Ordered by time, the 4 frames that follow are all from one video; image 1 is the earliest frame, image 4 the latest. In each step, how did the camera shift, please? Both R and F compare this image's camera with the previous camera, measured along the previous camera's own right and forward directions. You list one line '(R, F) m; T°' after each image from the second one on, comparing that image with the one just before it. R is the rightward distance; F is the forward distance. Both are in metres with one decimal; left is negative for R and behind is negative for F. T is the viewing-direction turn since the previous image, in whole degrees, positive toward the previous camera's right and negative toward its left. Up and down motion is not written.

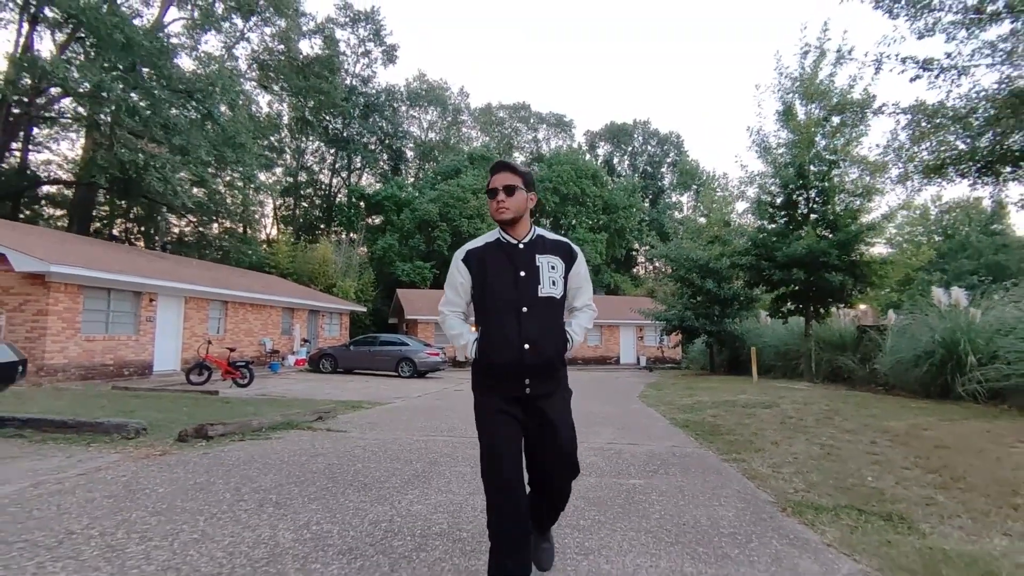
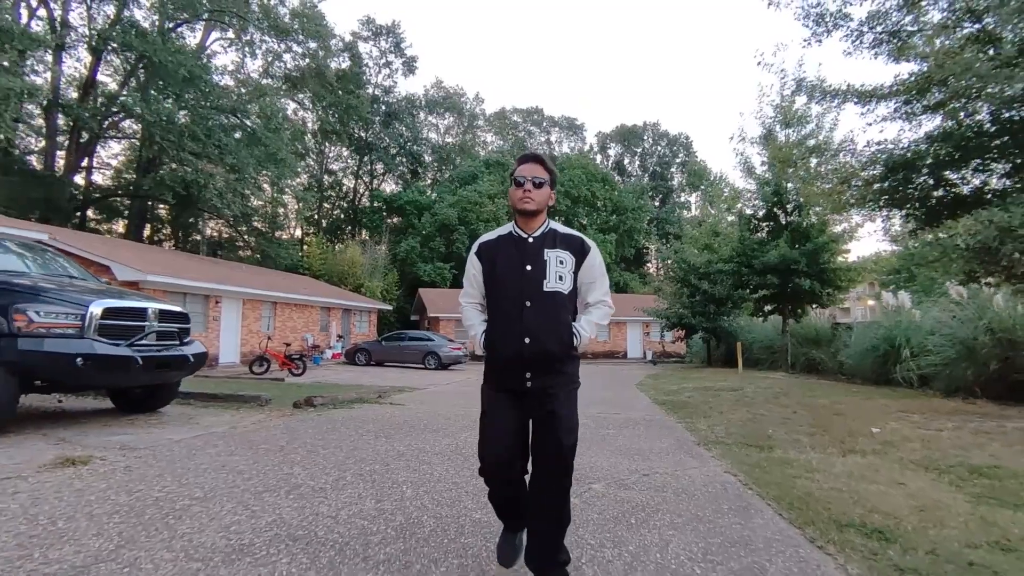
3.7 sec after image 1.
(0.0, -2.6) m; -1°
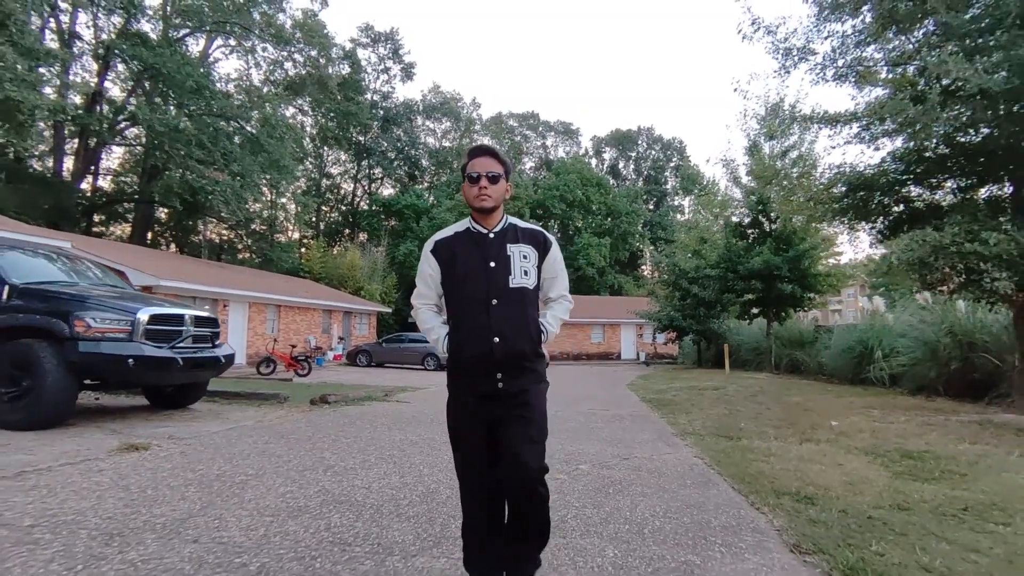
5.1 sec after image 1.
(0.0, -0.9) m; 0°
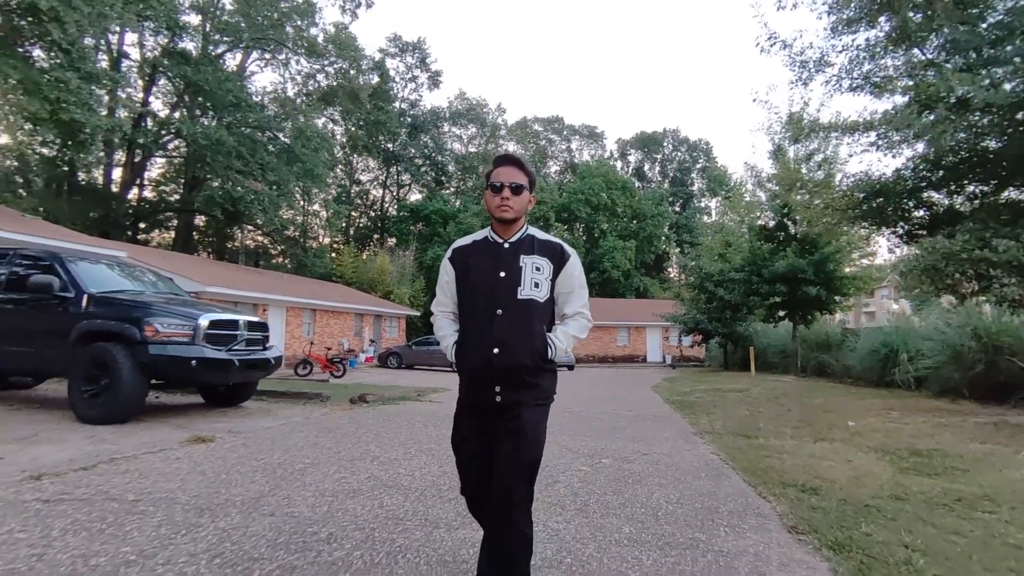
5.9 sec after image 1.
(0.0, -0.5) m; -2°
